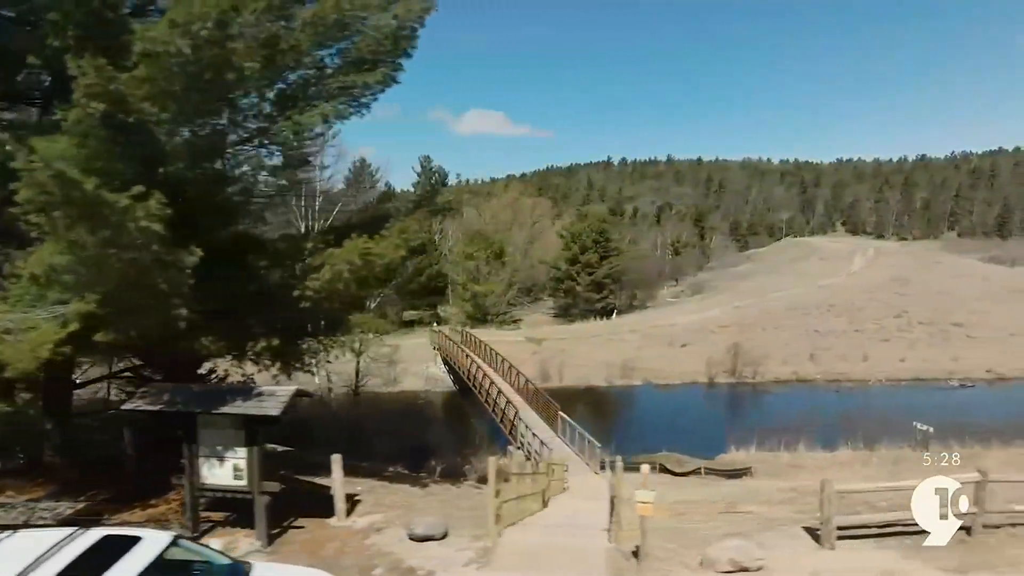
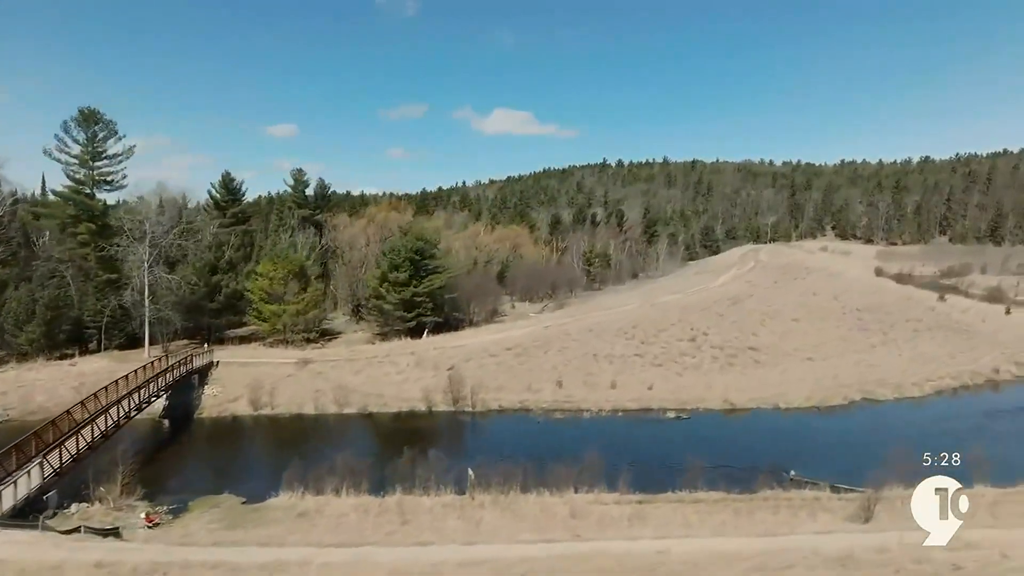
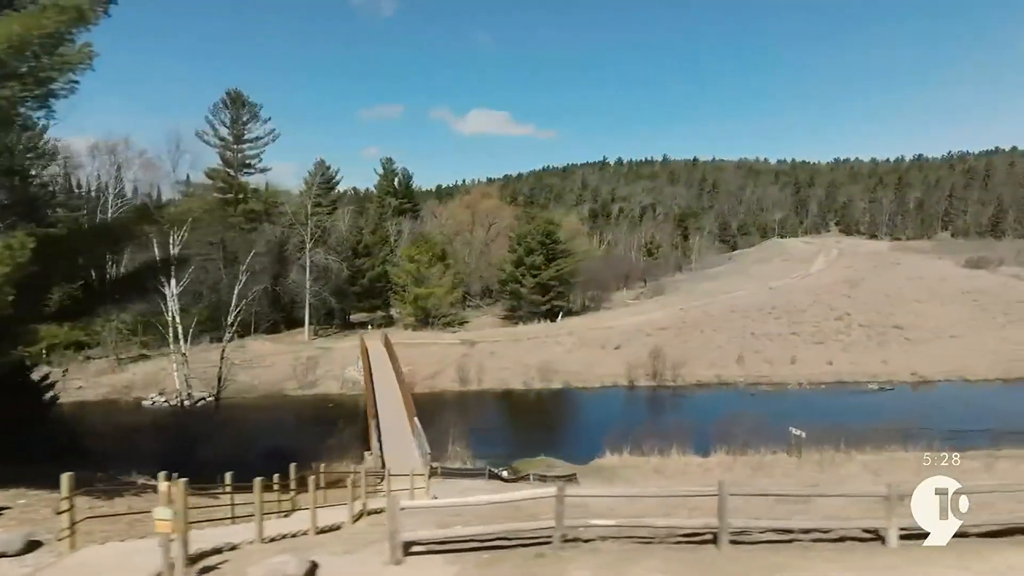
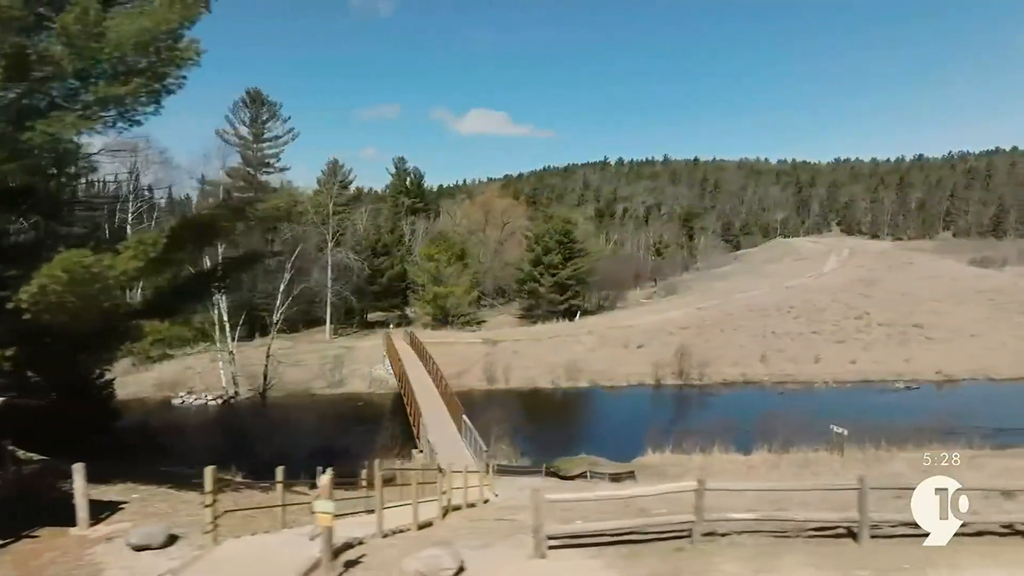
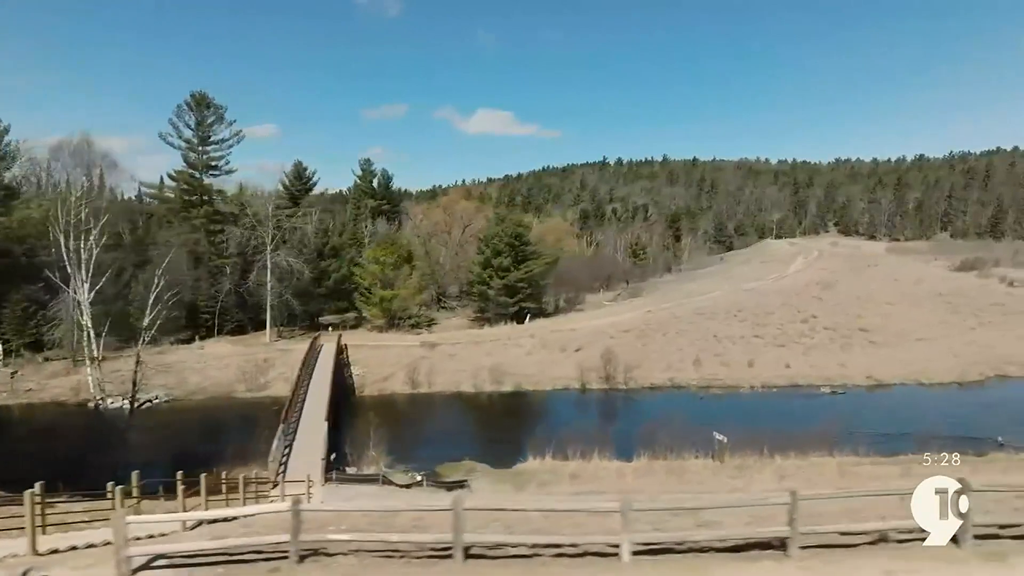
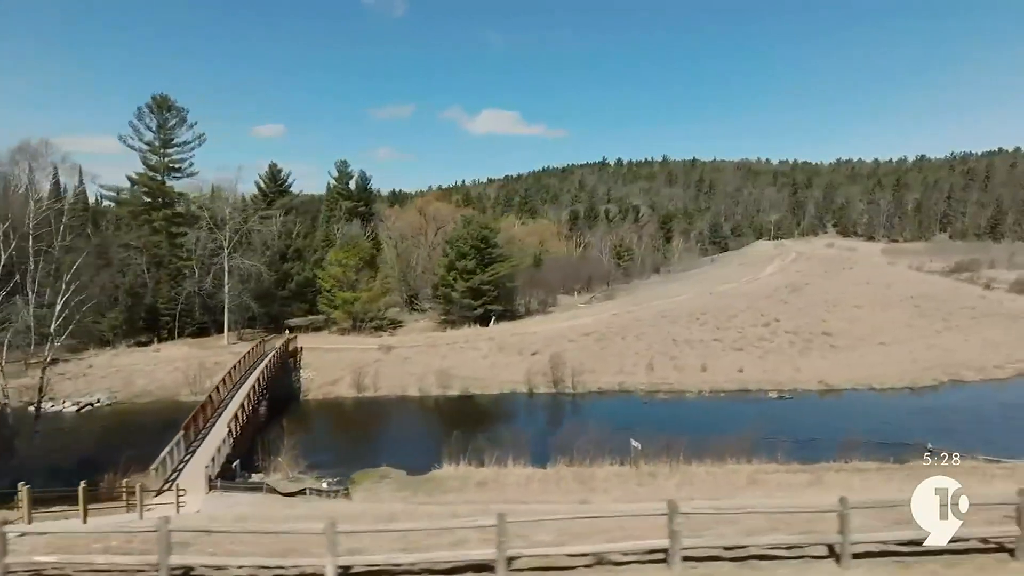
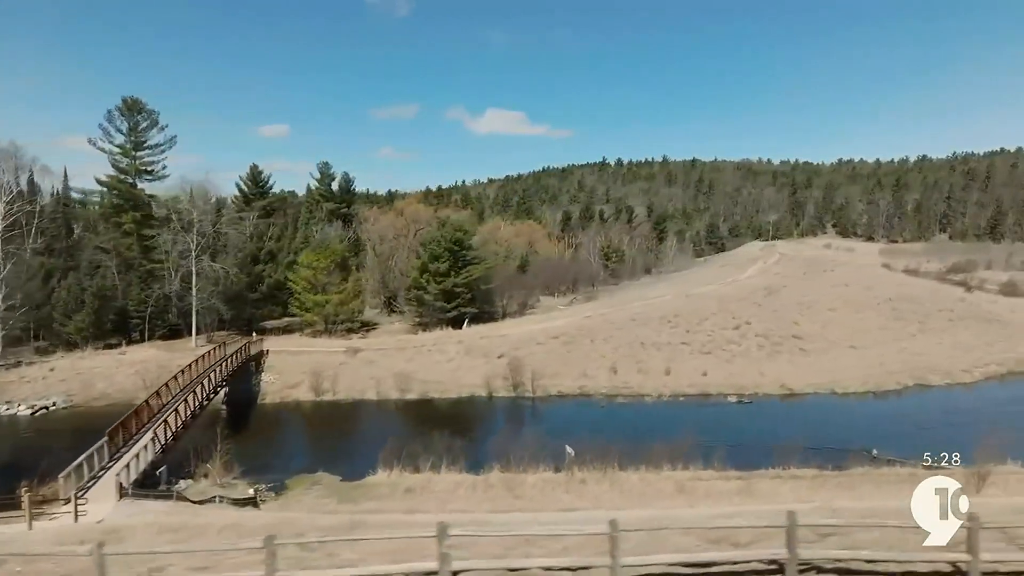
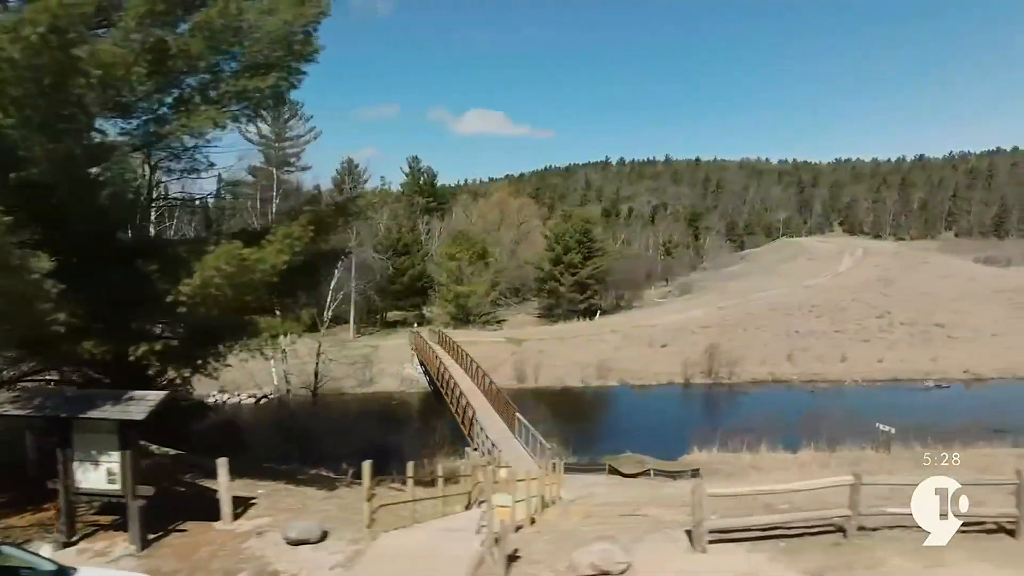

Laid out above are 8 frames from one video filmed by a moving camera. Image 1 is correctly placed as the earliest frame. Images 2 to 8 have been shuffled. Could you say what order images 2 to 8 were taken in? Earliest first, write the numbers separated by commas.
8, 4, 3, 5, 6, 7, 2
